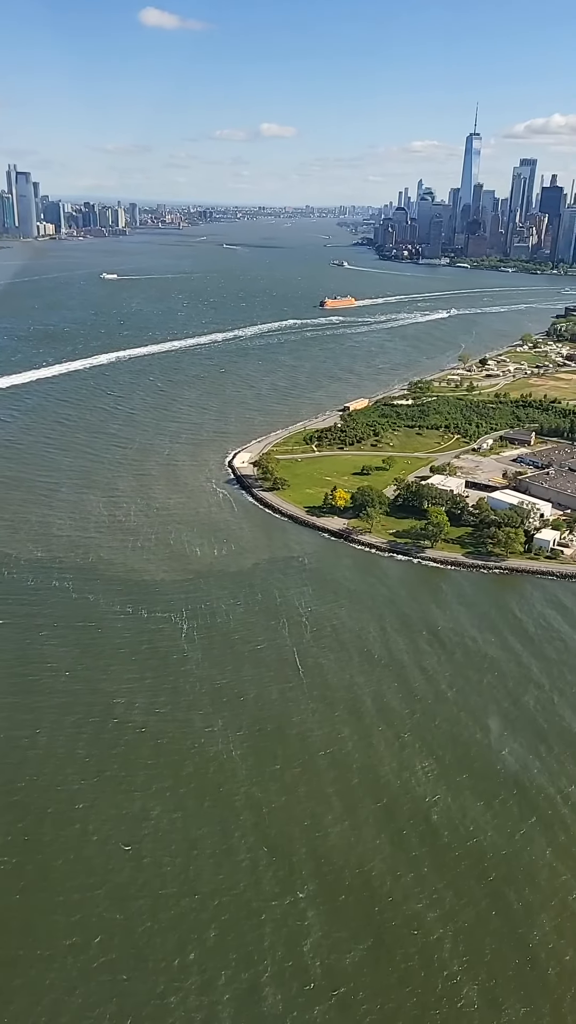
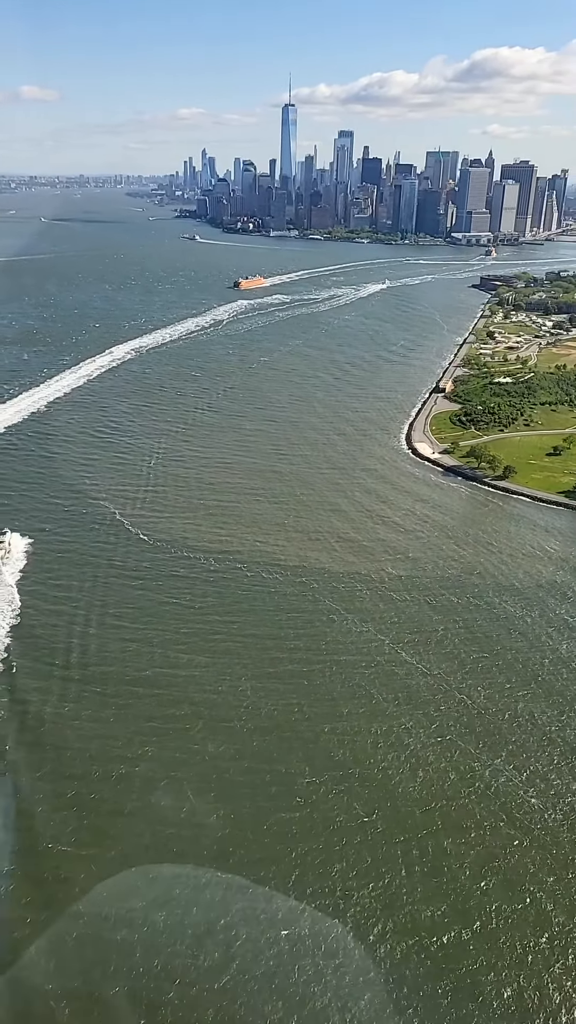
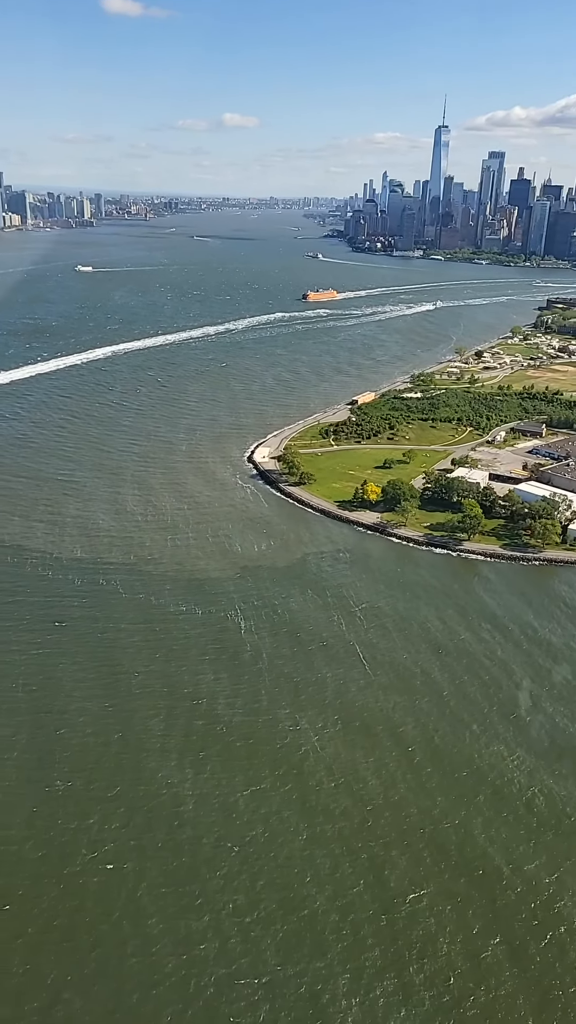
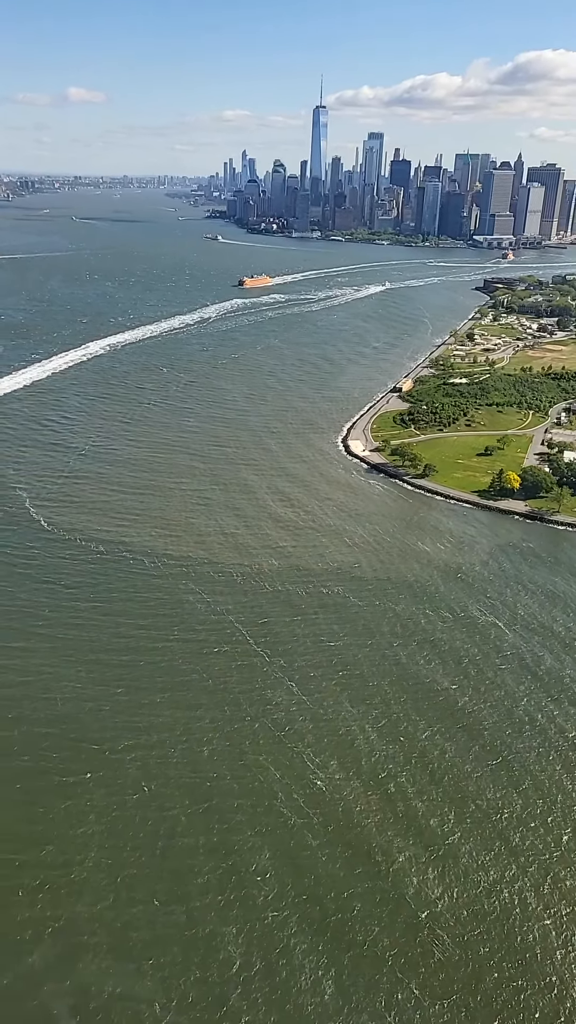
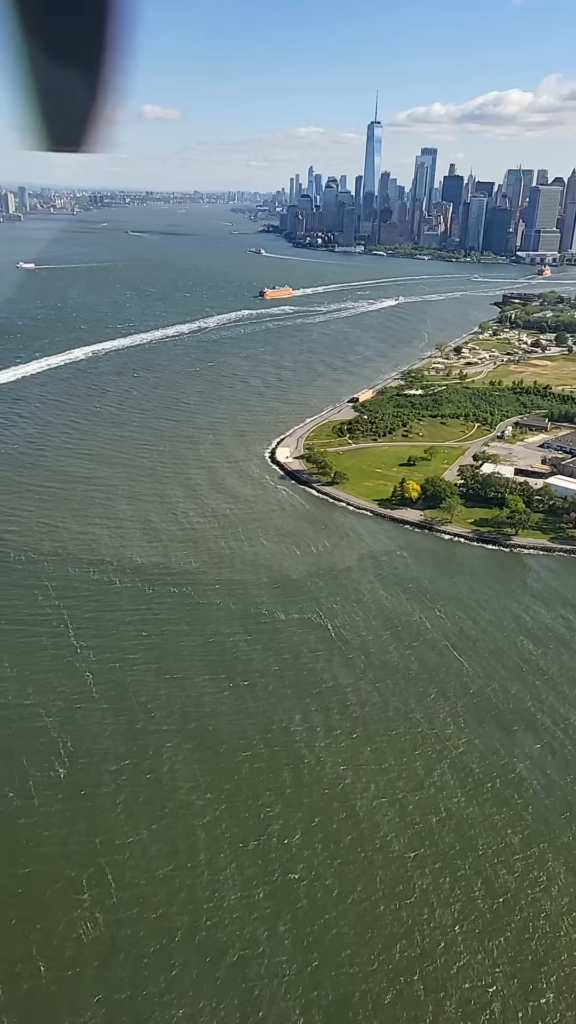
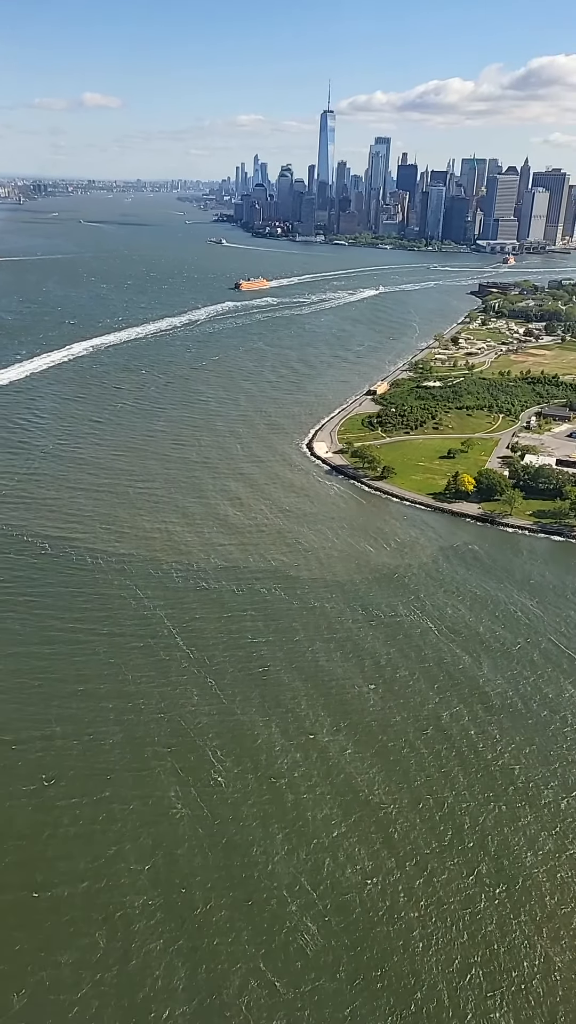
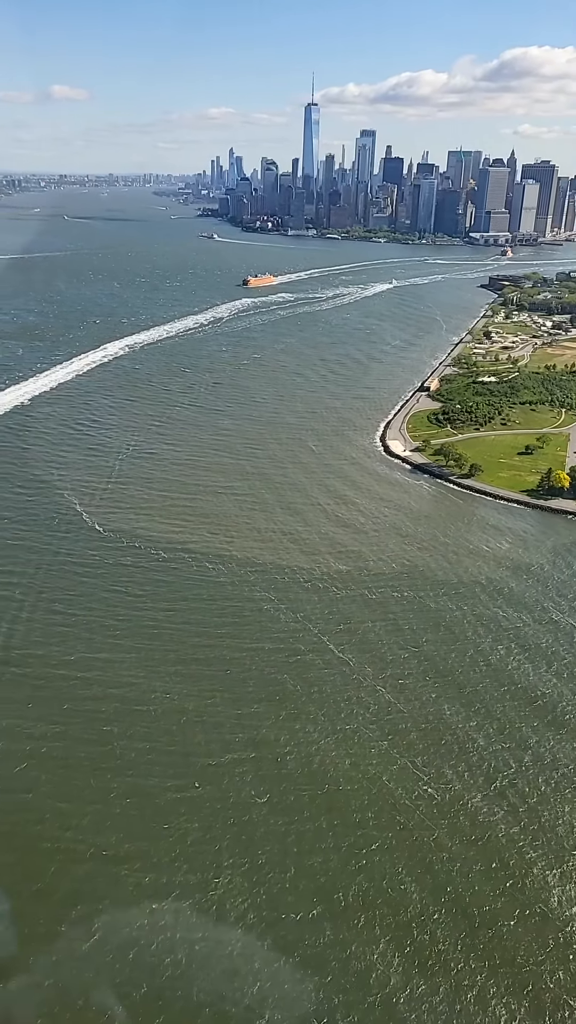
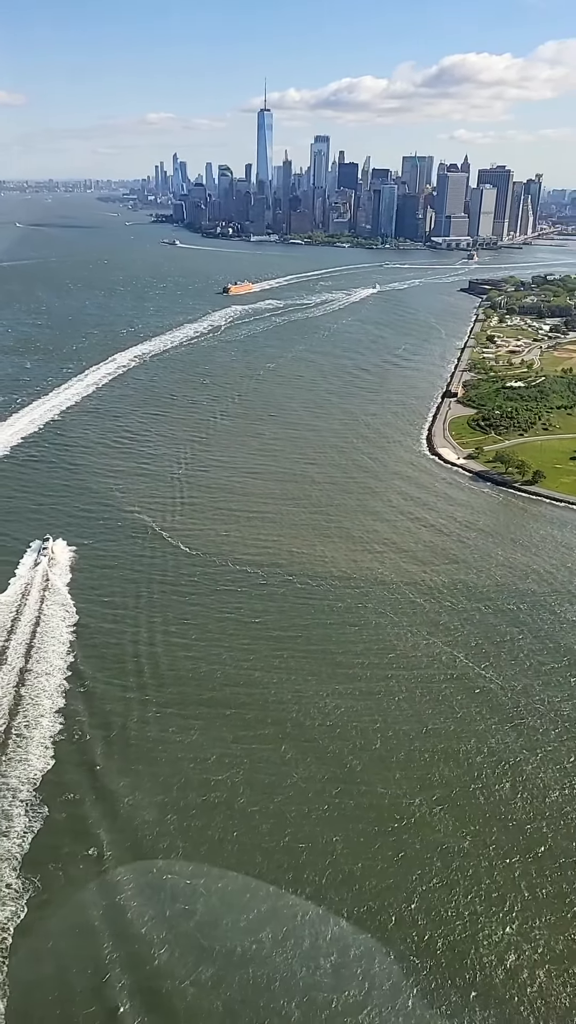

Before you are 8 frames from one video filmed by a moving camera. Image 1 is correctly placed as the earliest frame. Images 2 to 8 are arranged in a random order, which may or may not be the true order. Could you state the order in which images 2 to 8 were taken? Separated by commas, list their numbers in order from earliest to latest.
3, 5, 6, 4, 7, 2, 8
